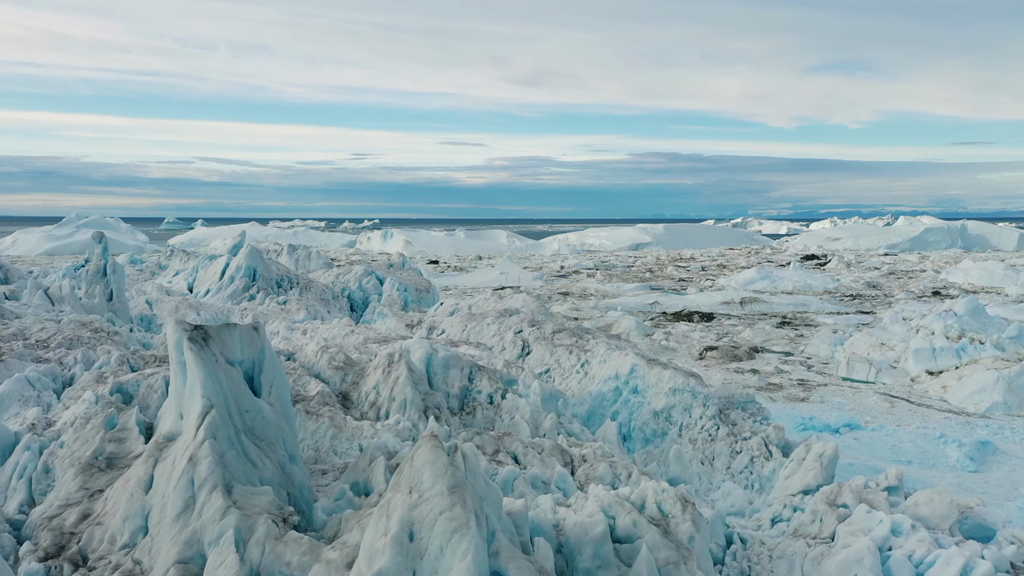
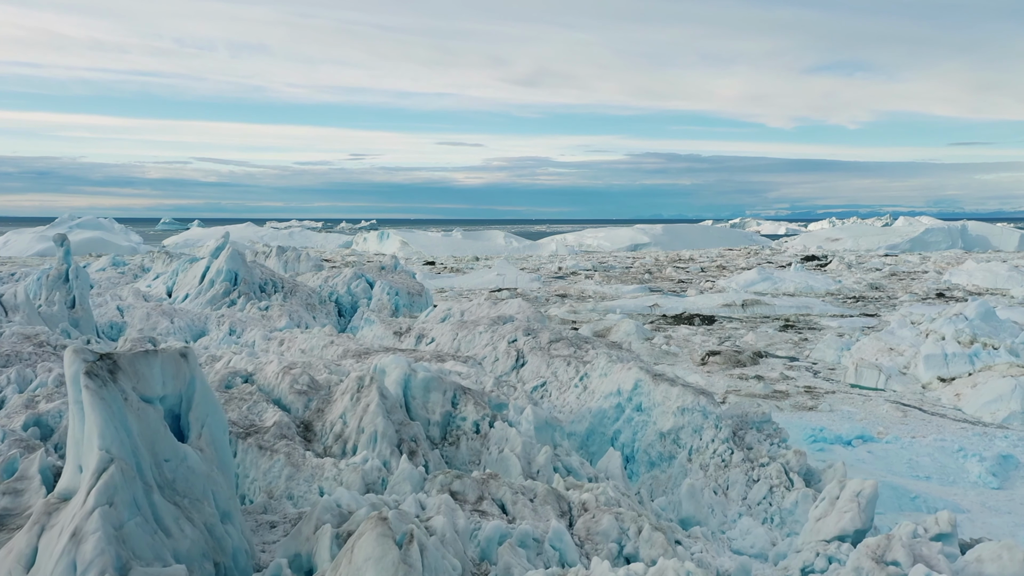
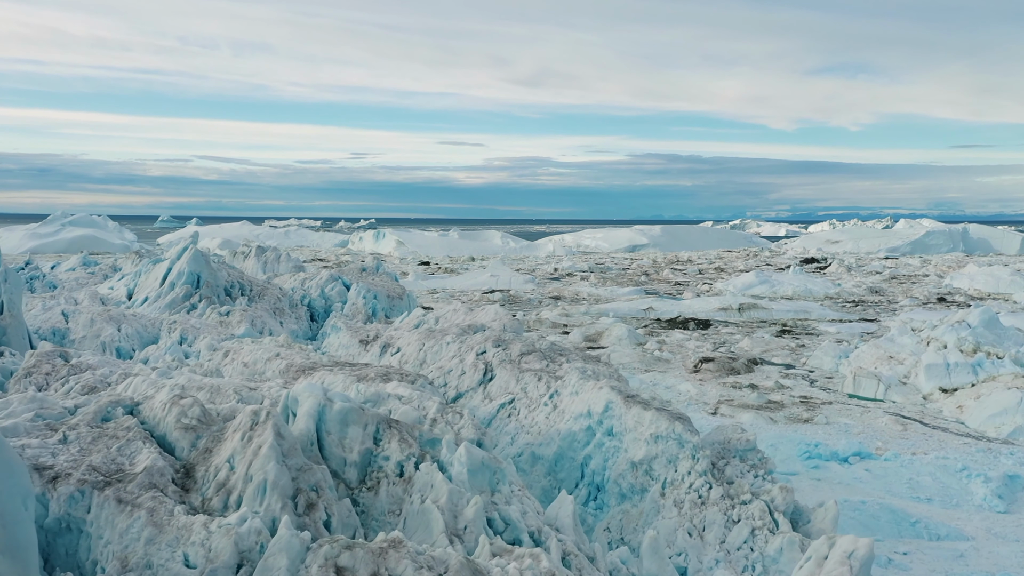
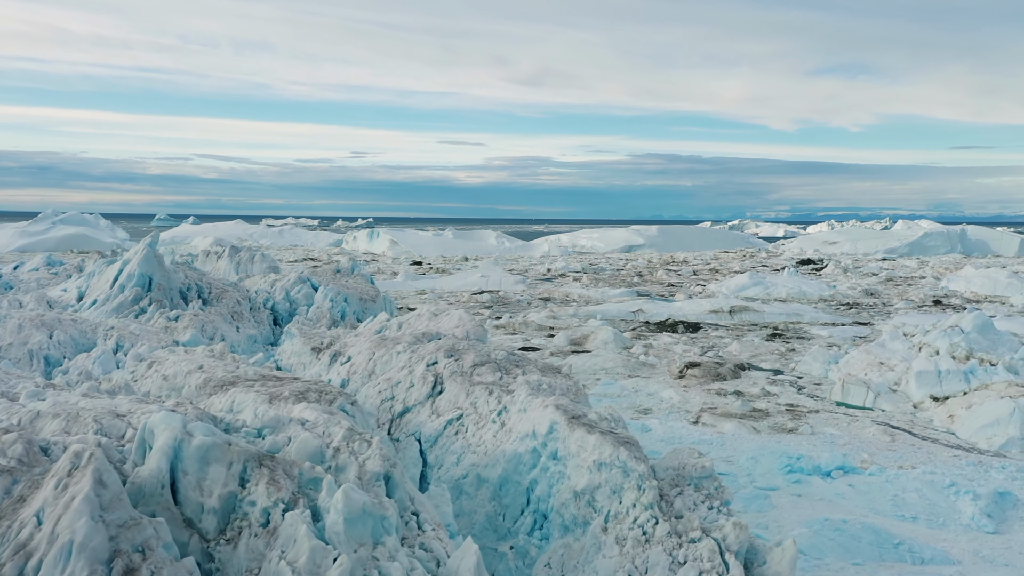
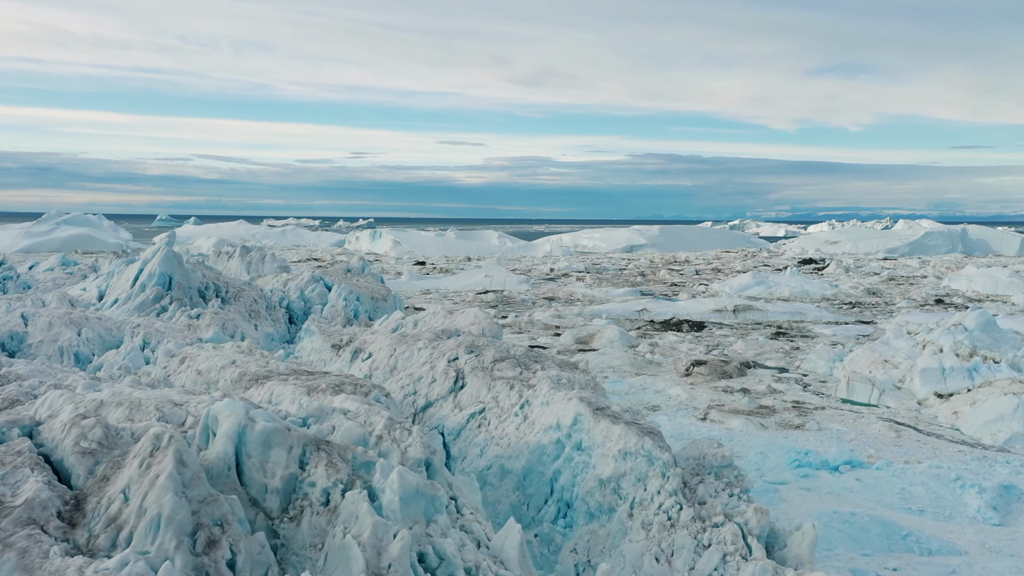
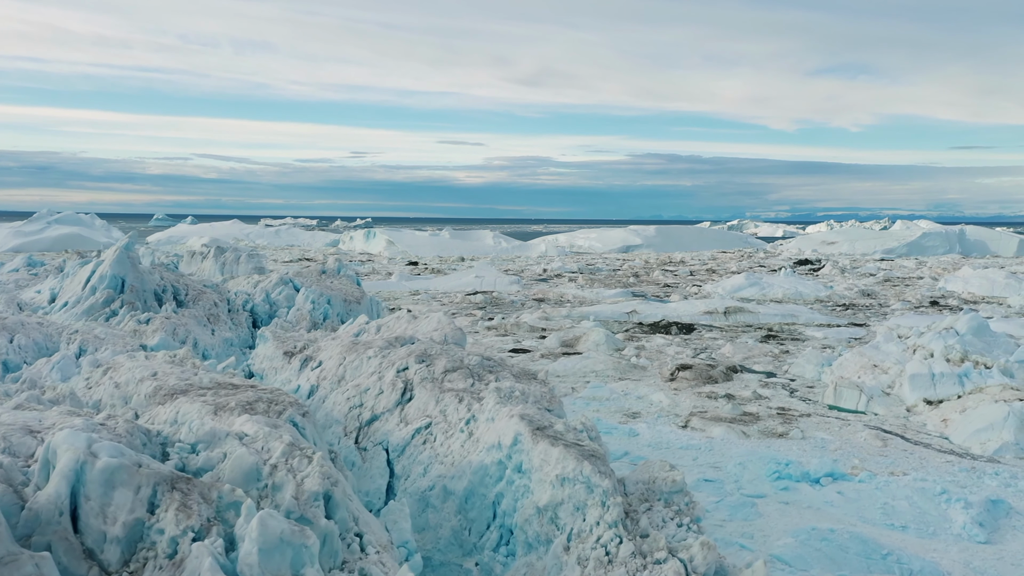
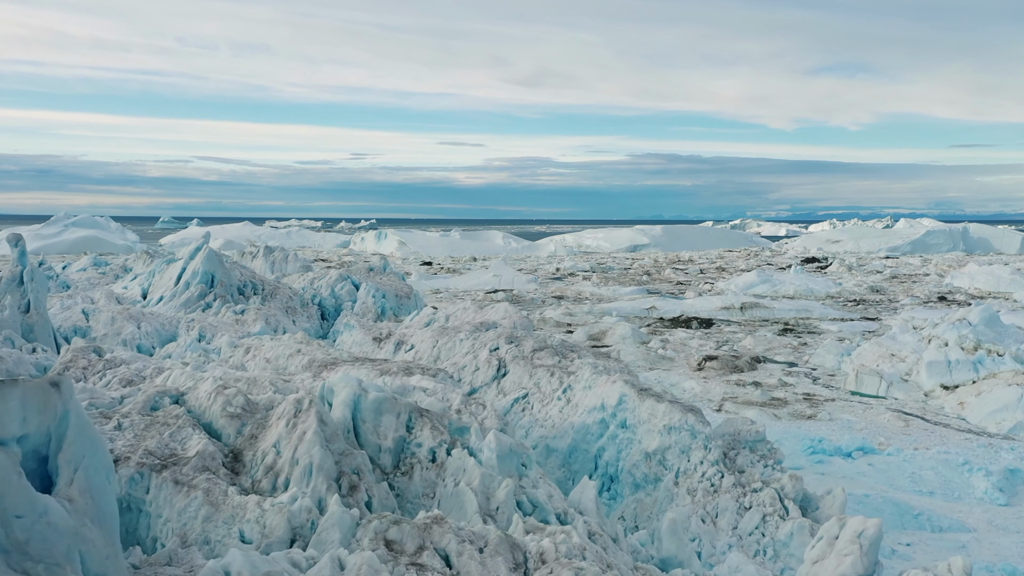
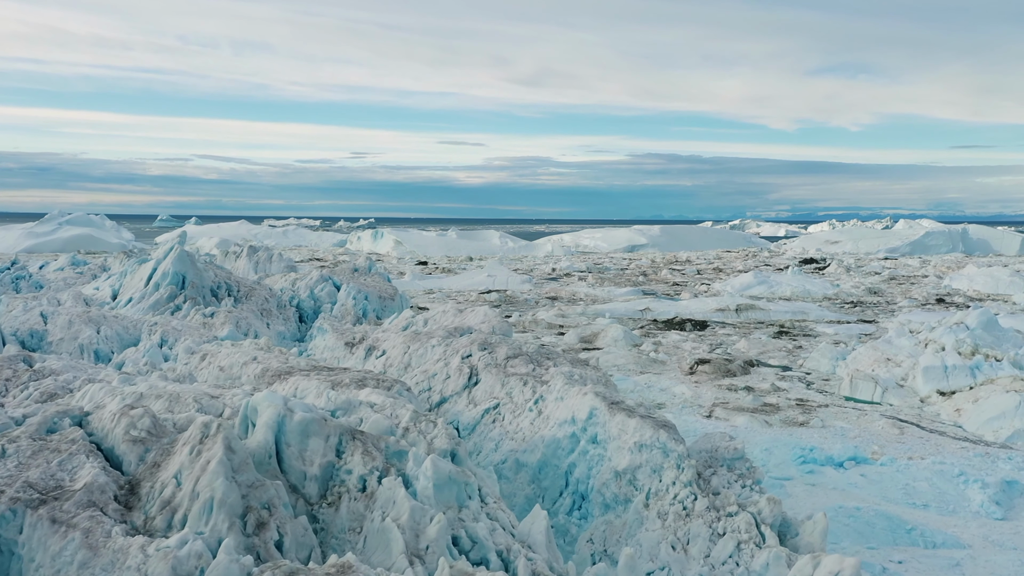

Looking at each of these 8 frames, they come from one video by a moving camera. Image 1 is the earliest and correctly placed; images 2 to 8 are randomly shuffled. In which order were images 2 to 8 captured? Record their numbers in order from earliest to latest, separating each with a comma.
2, 7, 3, 8, 5, 4, 6
